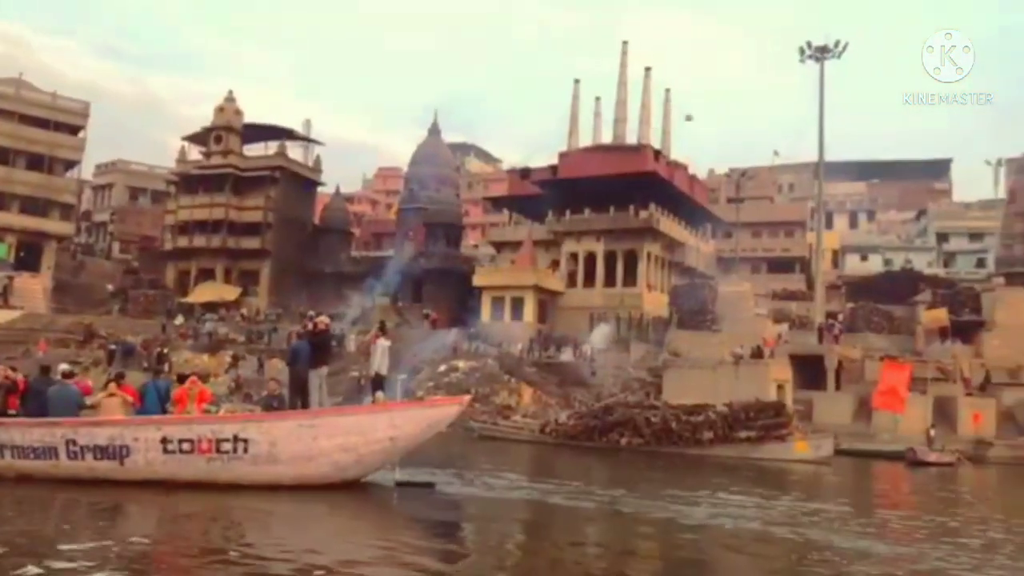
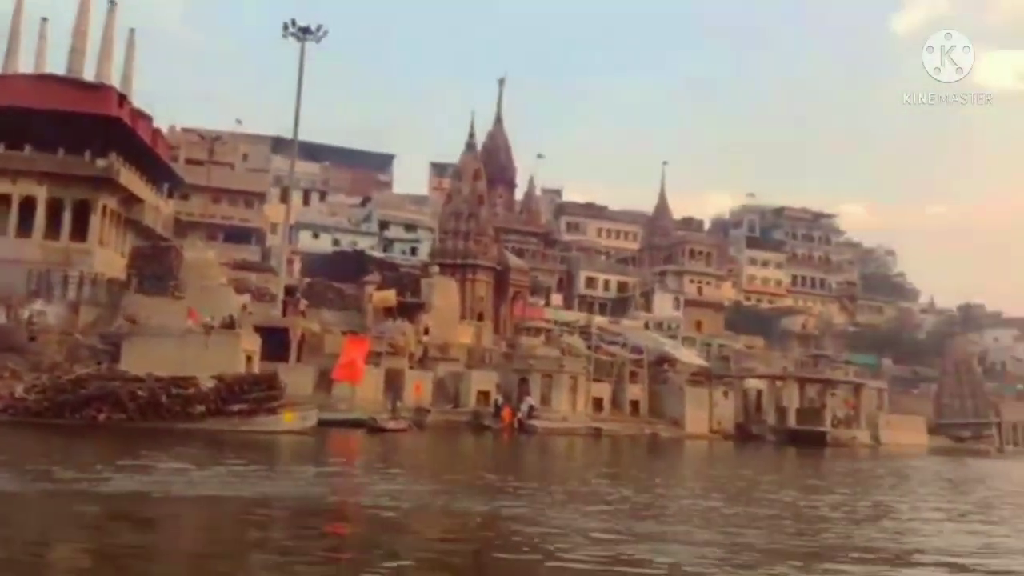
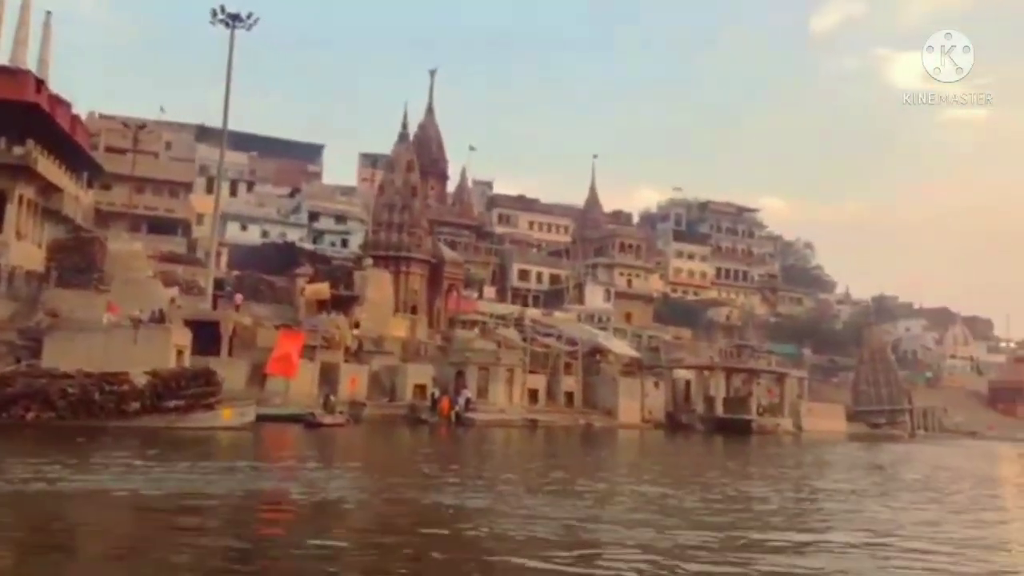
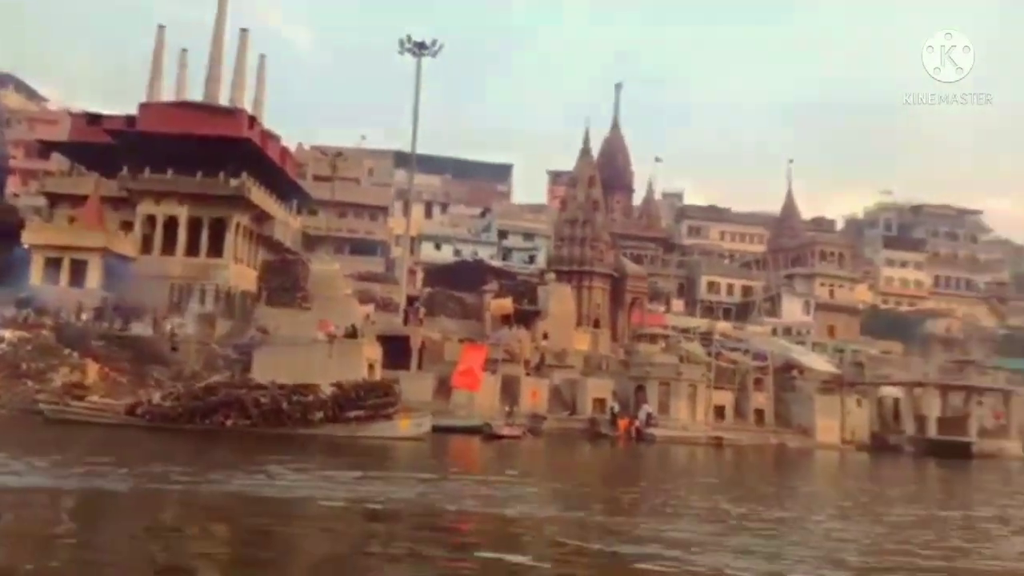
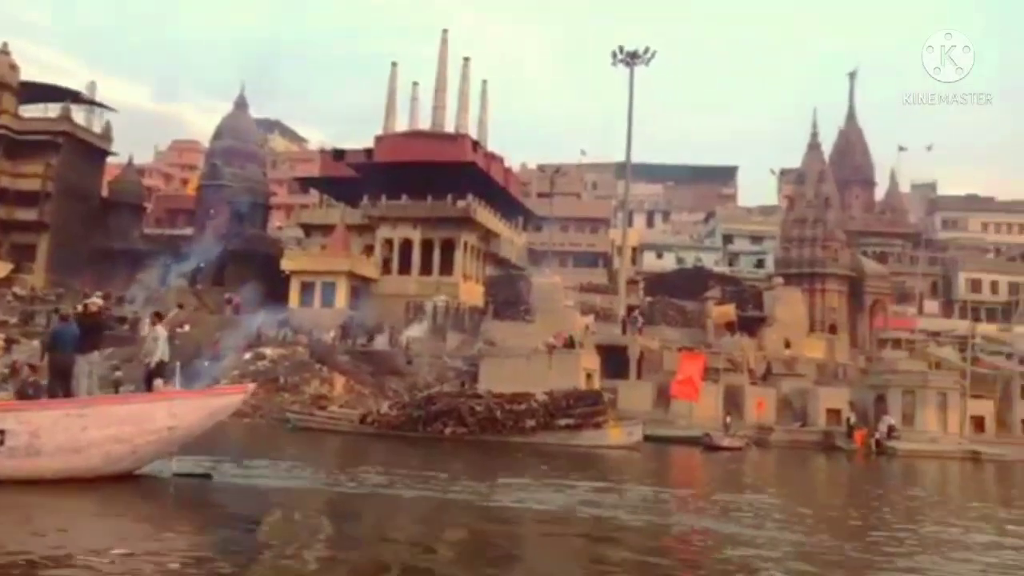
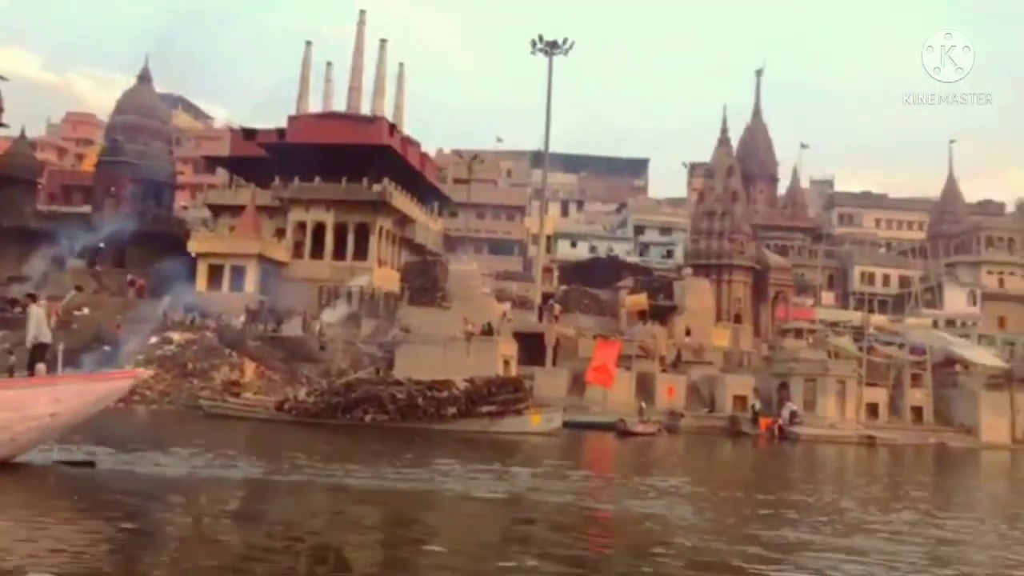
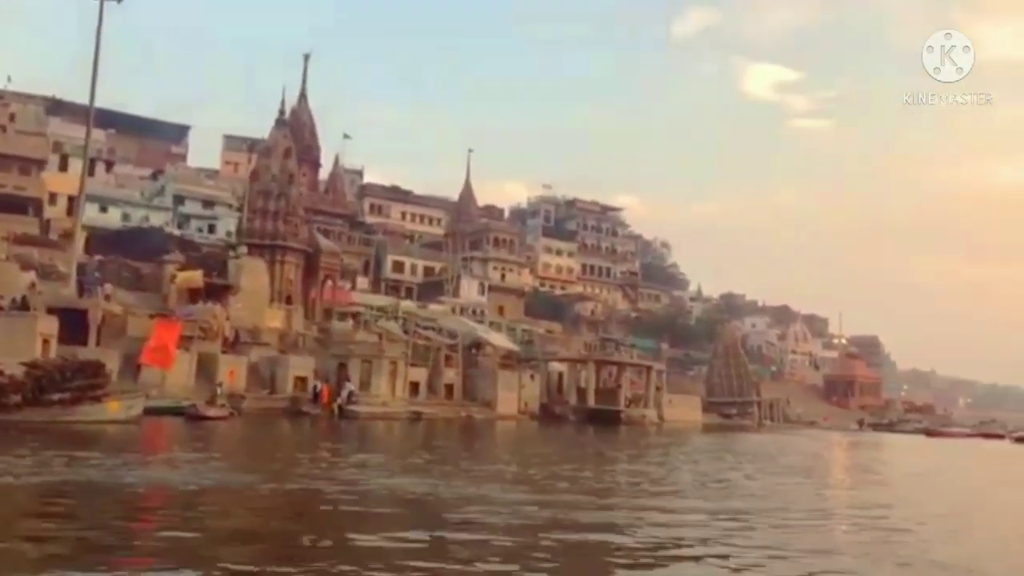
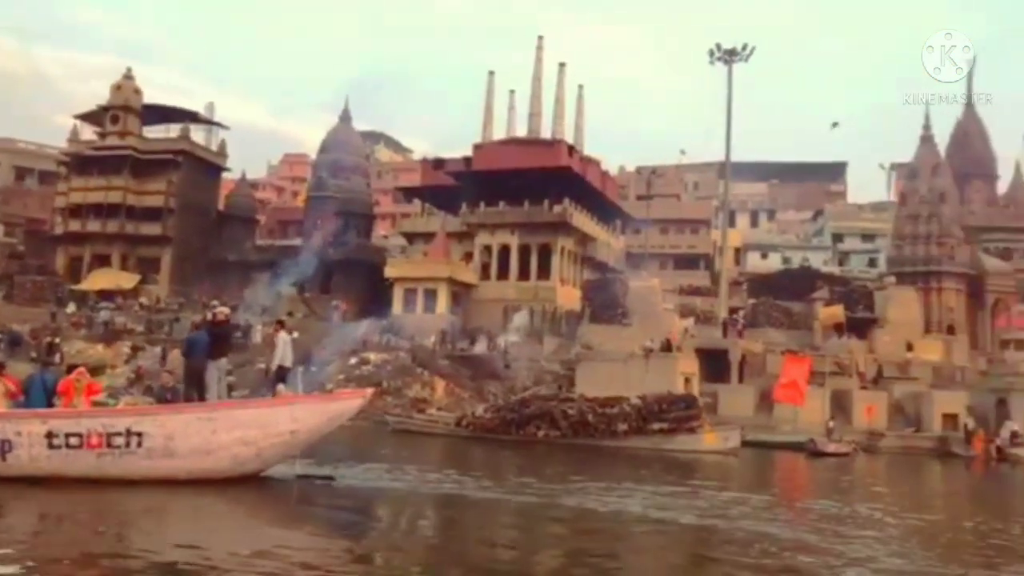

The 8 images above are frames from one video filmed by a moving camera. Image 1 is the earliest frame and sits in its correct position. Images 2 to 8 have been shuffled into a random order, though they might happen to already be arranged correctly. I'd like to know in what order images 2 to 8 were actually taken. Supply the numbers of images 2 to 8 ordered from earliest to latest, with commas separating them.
8, 5, 6, 4, 2, 3, 7
